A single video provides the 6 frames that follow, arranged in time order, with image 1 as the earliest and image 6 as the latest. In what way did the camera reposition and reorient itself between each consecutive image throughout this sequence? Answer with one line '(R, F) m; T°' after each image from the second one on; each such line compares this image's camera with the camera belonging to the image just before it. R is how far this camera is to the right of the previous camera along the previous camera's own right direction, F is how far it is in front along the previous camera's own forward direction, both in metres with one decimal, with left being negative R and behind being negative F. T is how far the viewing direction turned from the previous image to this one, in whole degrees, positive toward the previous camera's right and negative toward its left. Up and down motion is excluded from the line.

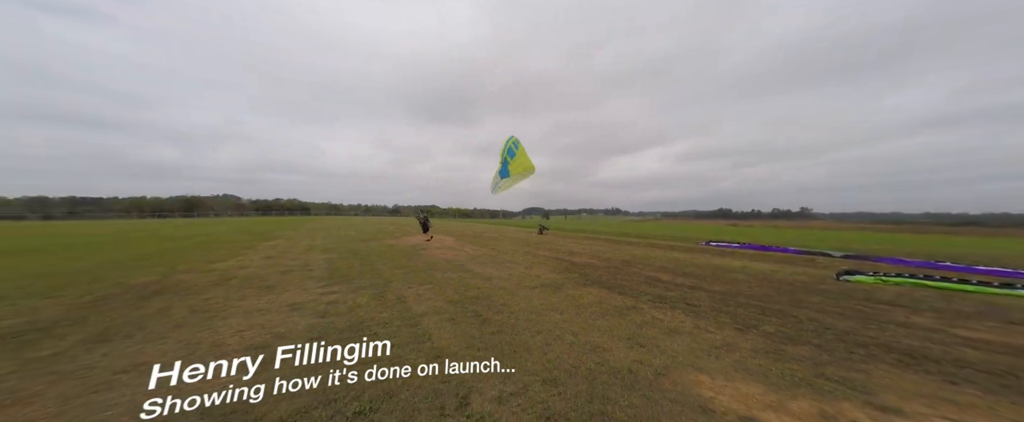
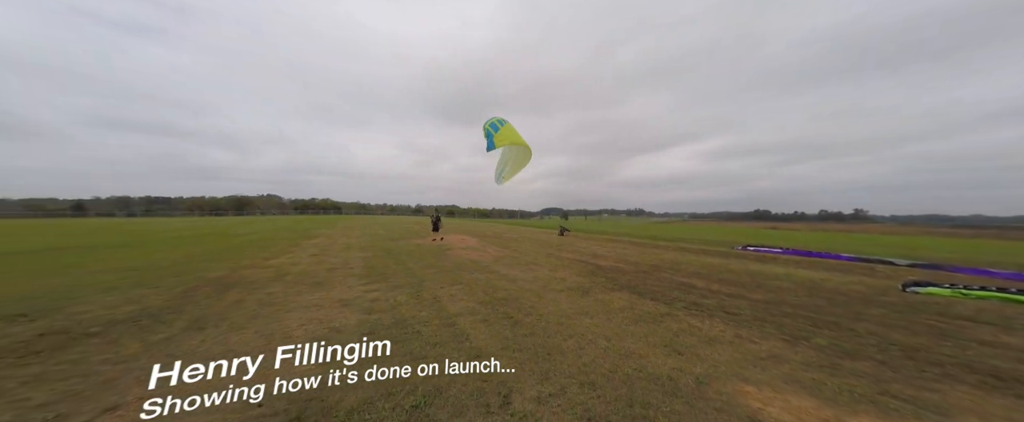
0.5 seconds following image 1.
(-0.3, -0.2) m; -3°
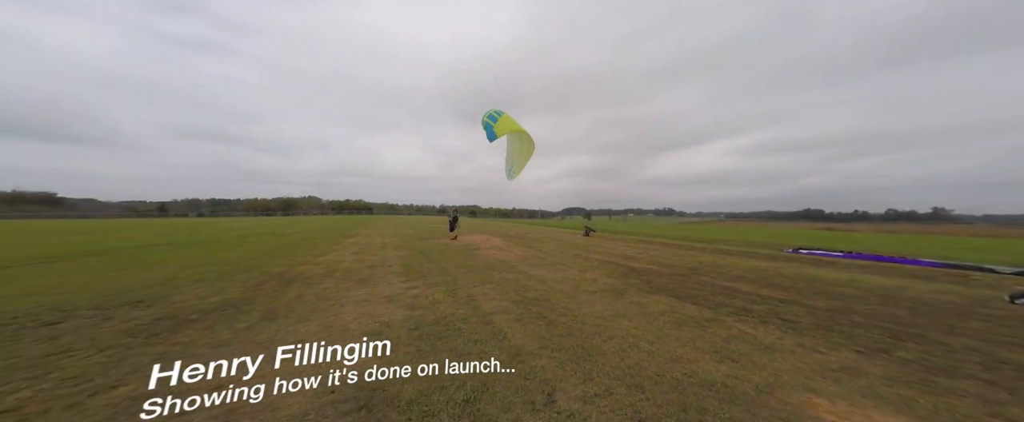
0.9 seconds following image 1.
(-0.3, -0.1) m; -4°
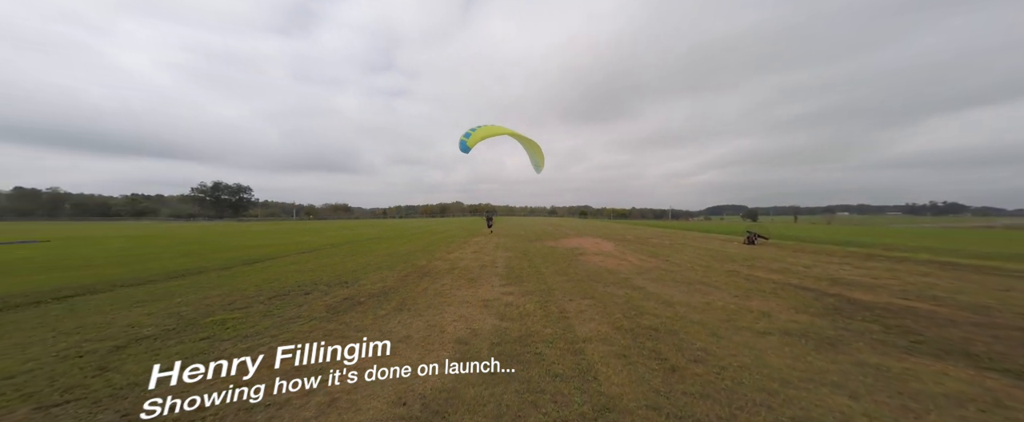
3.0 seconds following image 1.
(+0.4, +0.9) m; -24°
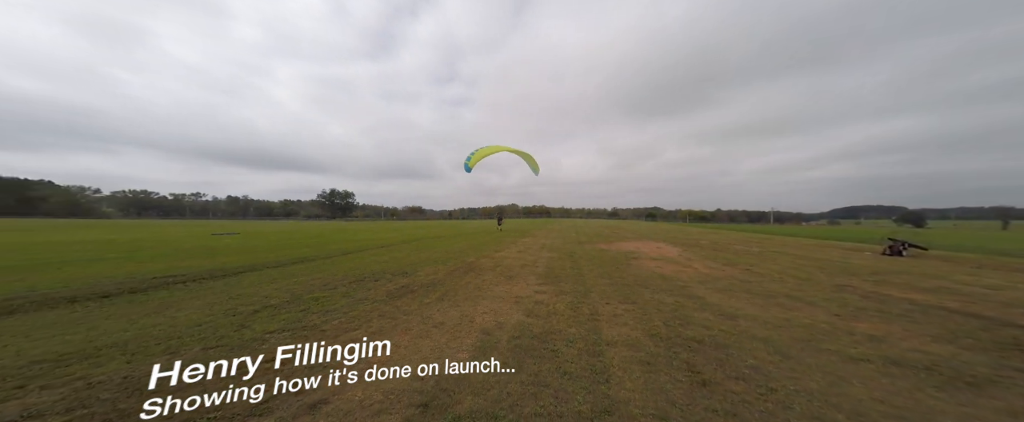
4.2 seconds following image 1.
(+0.7, -0.1) m; -13°
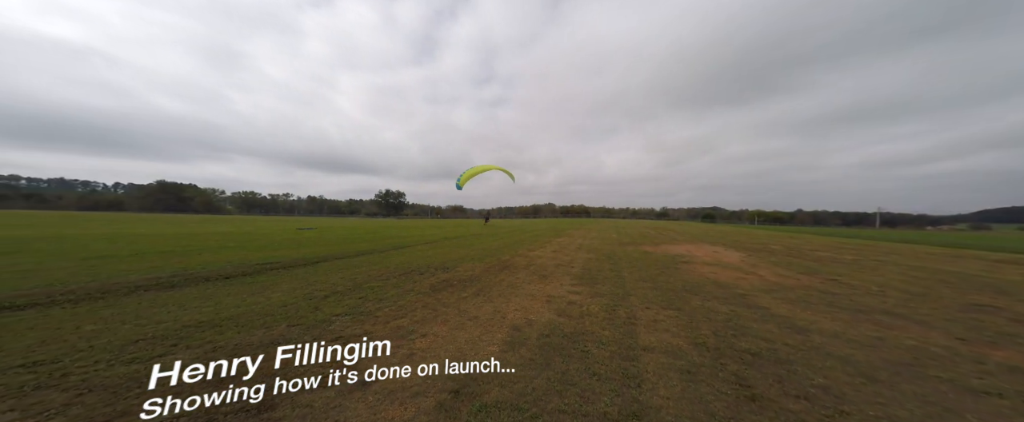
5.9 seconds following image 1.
(+0.2, 0.0) m; -9°
